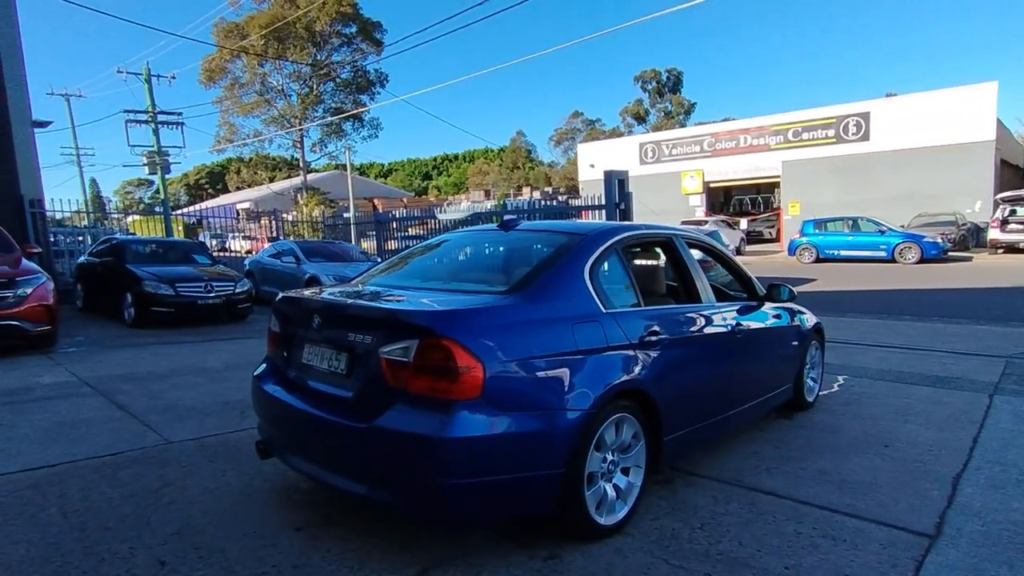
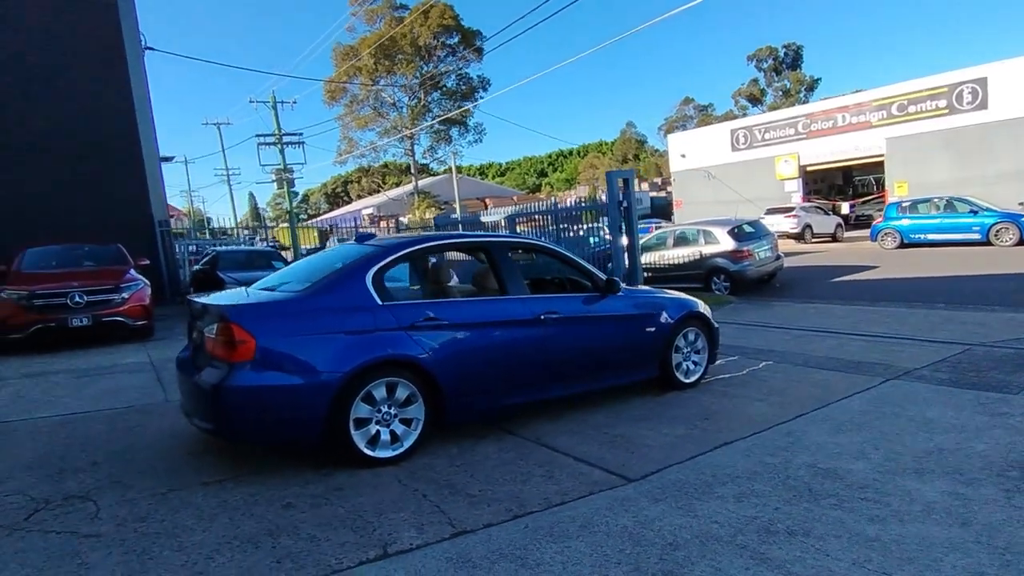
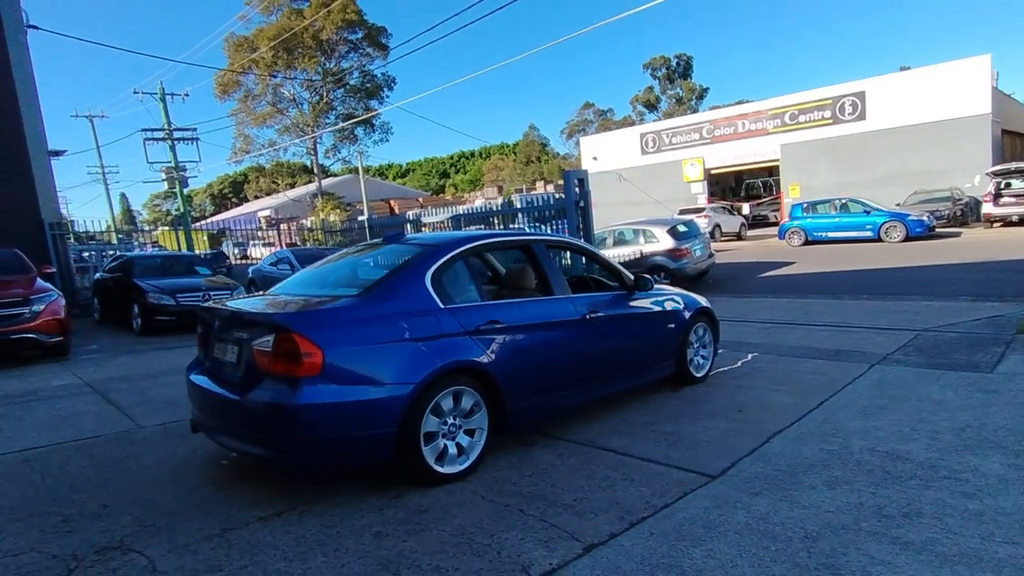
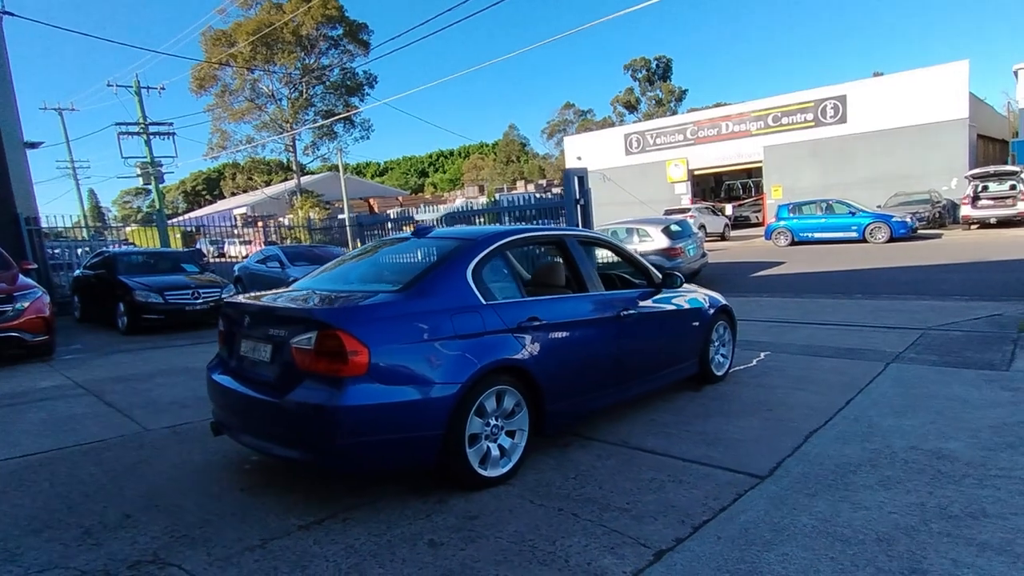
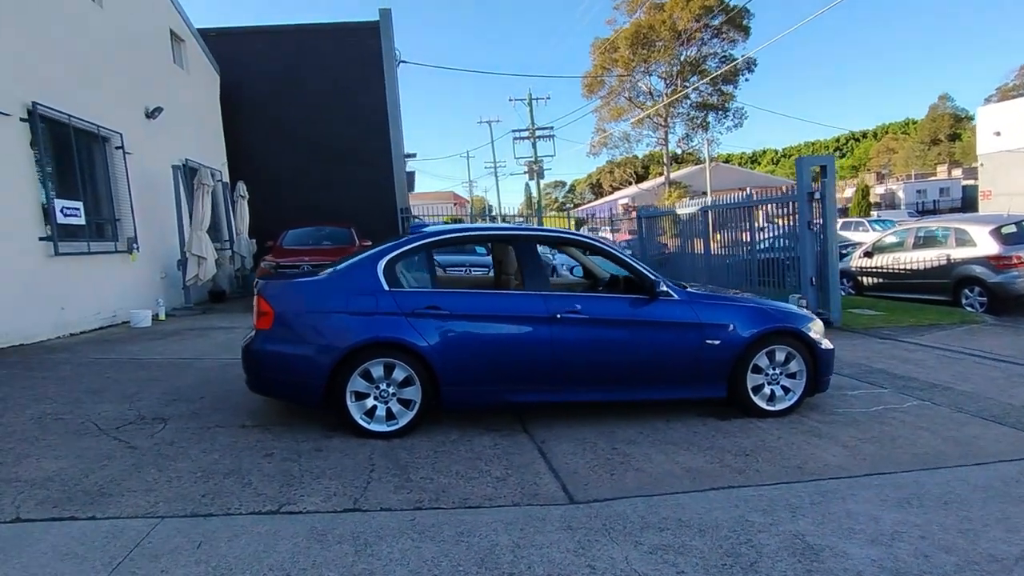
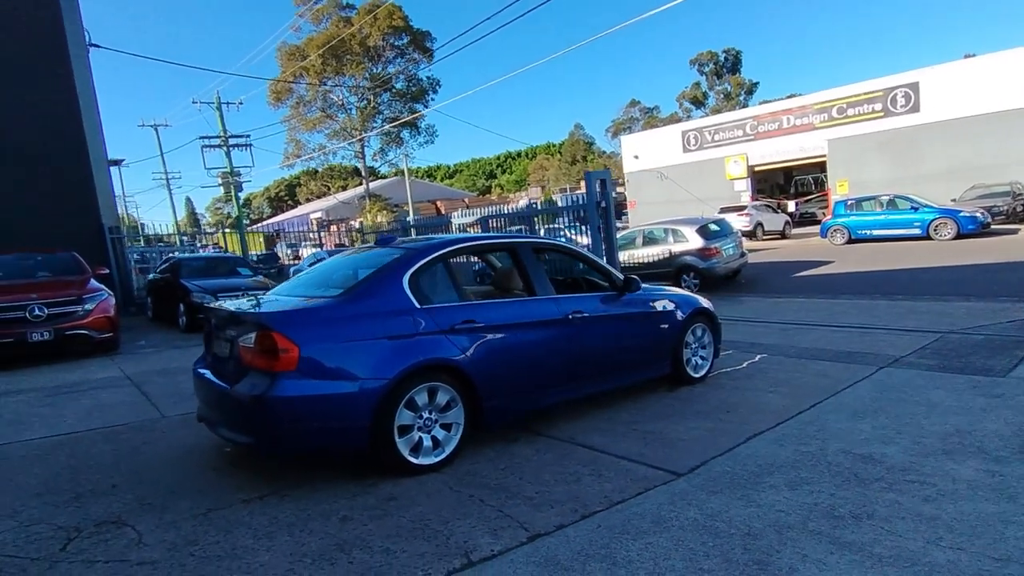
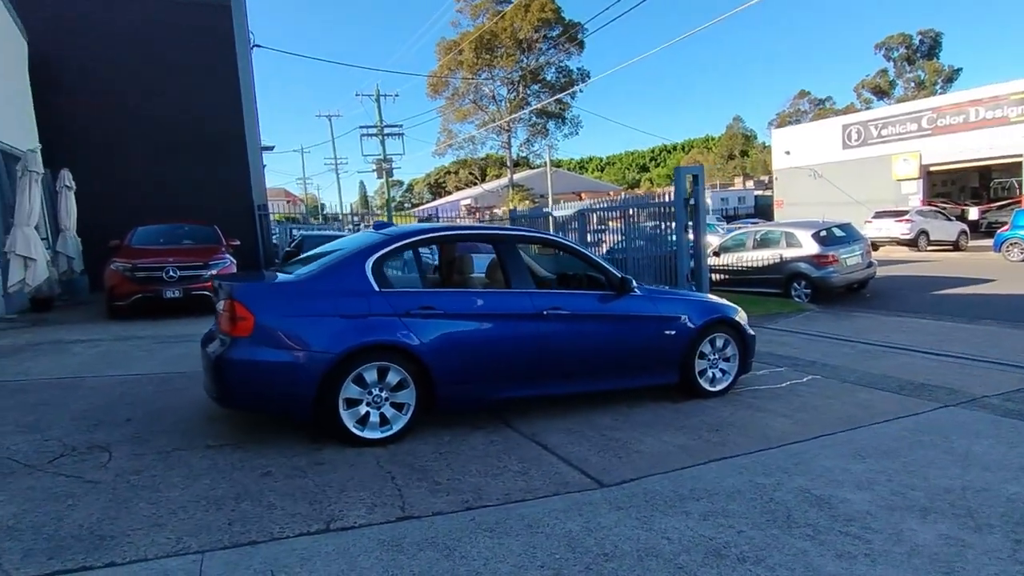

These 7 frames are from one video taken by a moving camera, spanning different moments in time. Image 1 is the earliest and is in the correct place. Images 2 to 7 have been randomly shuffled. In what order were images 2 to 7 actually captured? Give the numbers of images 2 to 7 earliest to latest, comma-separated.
4, 3, 6, 2, 7, 5
